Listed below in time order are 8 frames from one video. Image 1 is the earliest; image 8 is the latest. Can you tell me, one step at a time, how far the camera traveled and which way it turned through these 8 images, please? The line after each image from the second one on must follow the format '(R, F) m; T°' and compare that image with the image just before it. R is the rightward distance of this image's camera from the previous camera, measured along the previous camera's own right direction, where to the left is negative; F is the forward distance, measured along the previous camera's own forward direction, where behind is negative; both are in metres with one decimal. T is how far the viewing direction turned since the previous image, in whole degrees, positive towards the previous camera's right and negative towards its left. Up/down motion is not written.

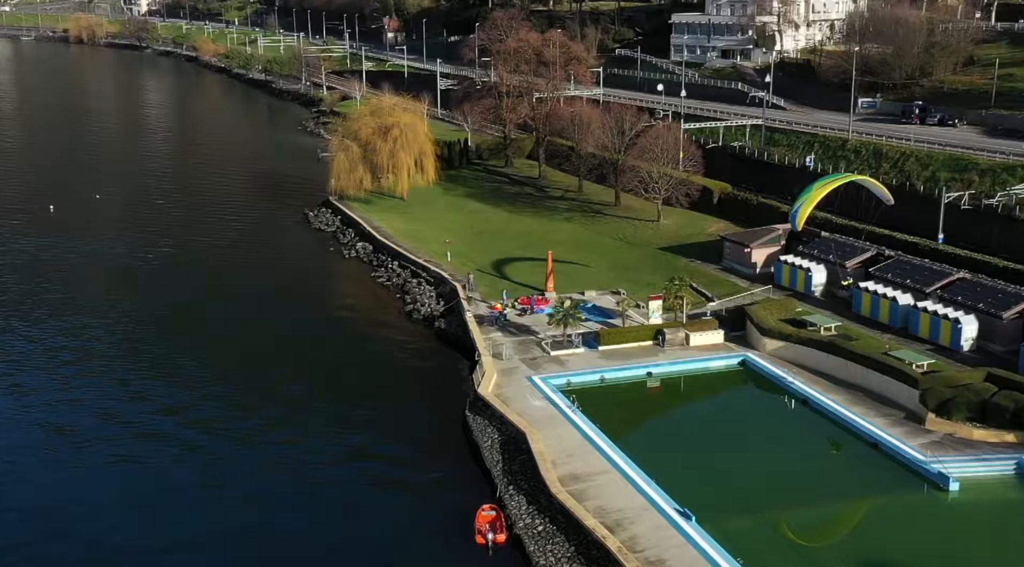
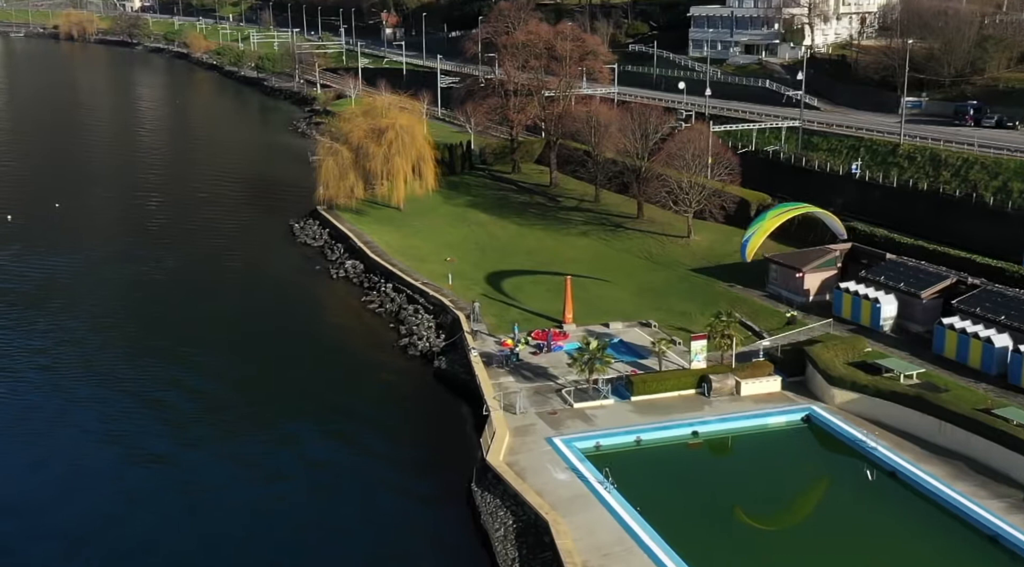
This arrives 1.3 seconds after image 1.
(-0.4, +6.1) m; 0°
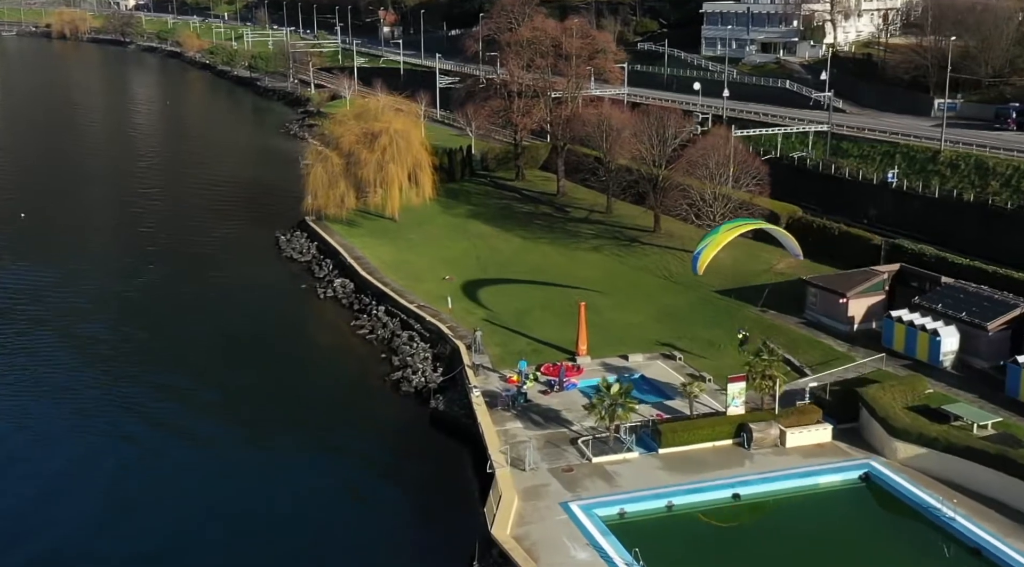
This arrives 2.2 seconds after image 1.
(-0.2, +4.2) m; 0°
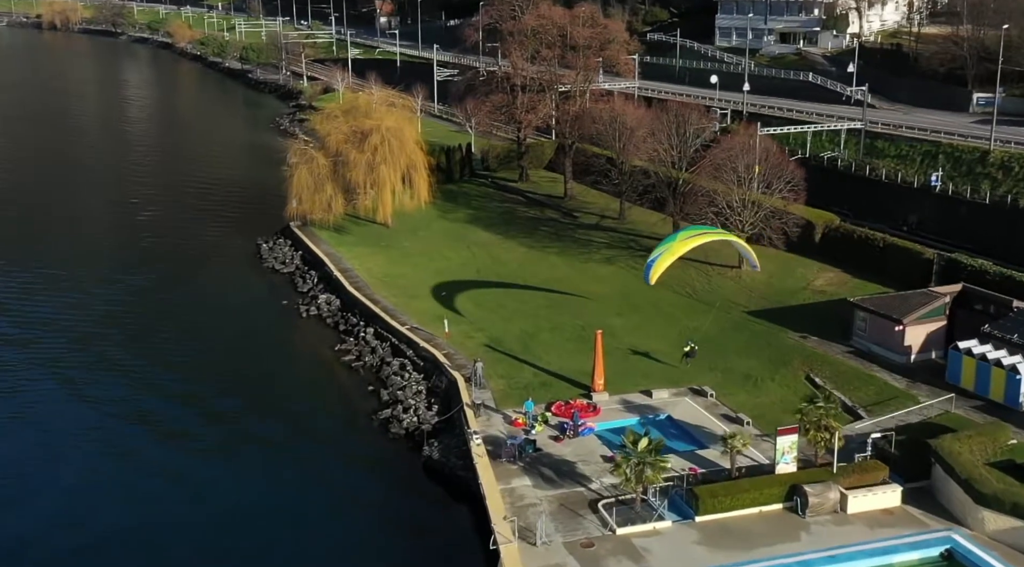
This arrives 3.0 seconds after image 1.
(-0.2, +4.3) m; 0°
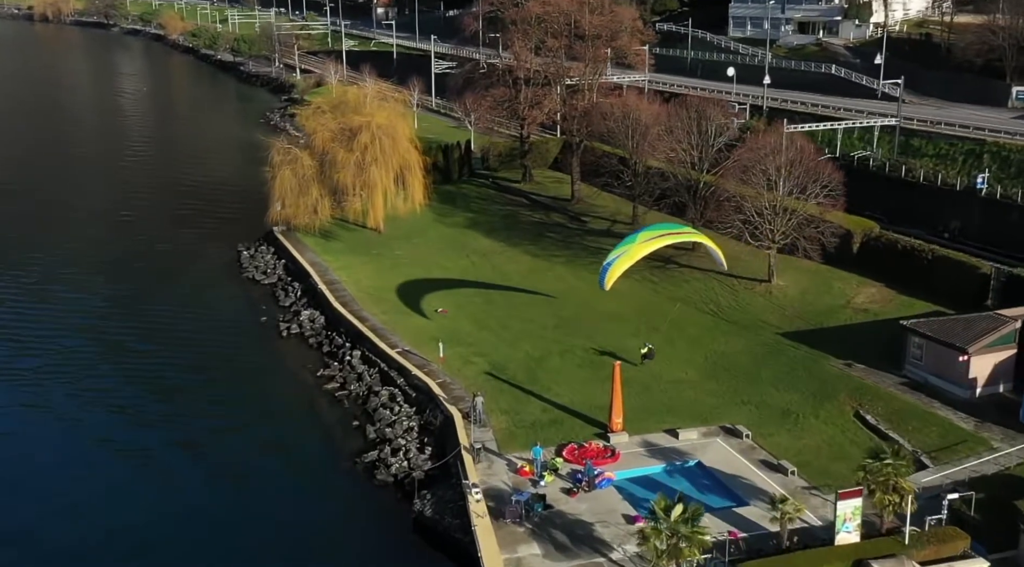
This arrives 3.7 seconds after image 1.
(-0.1, +3.7) m; 0°
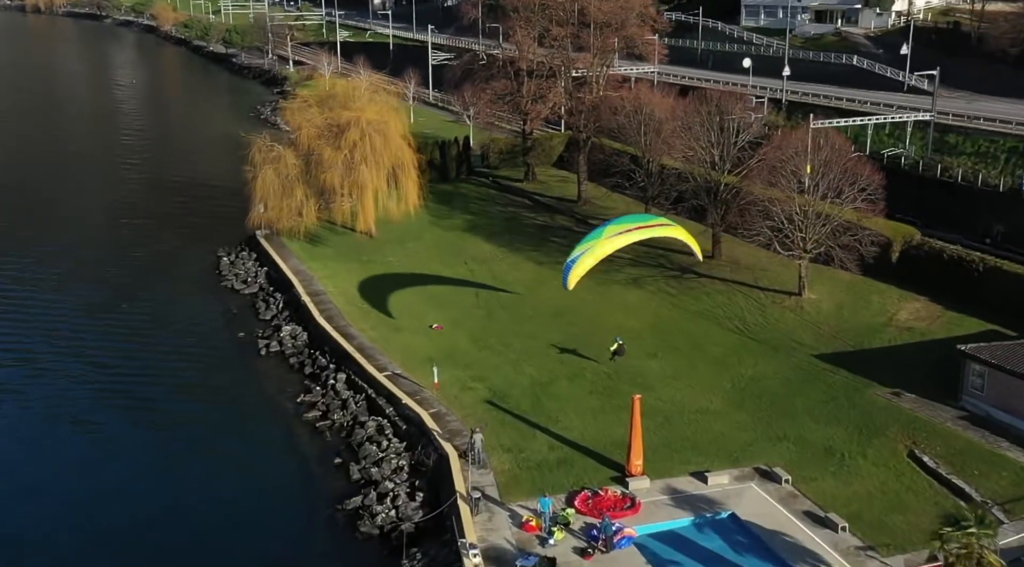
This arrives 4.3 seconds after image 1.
(-0.1, +3.2) m; 0°
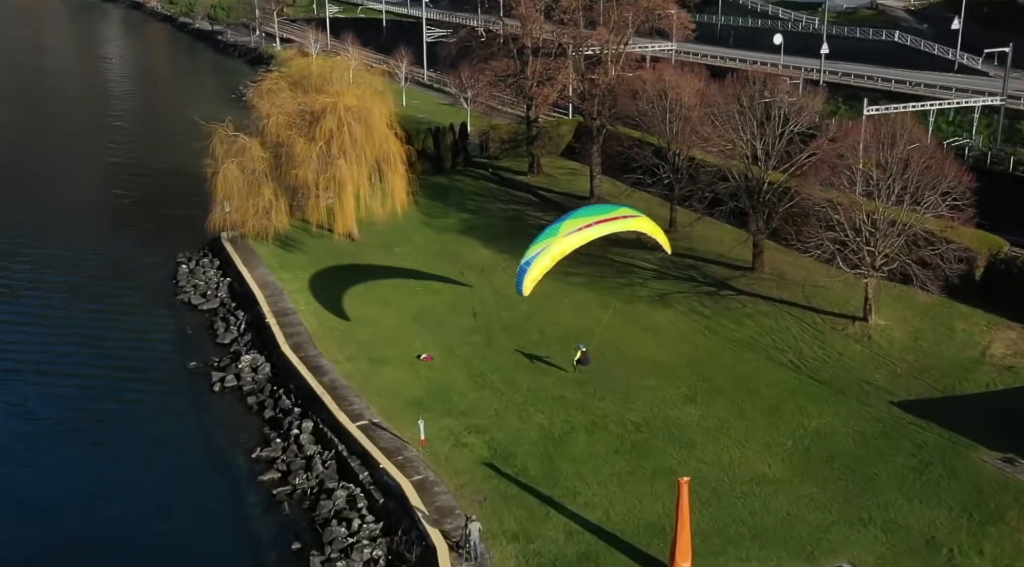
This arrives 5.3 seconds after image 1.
(-0.1, +5.2) m; 0°
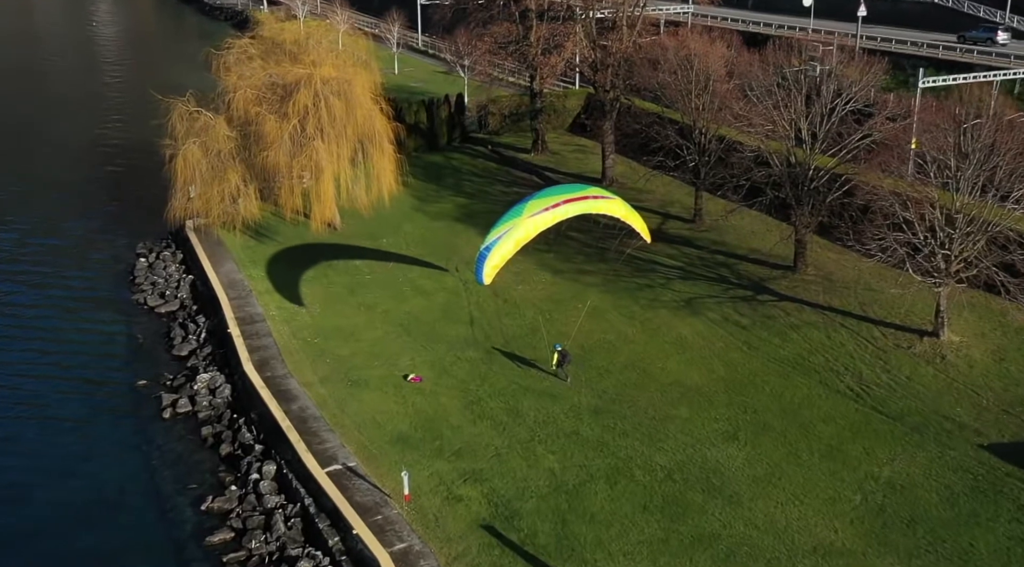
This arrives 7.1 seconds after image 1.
(-0.1, +3.9) m; 0°
